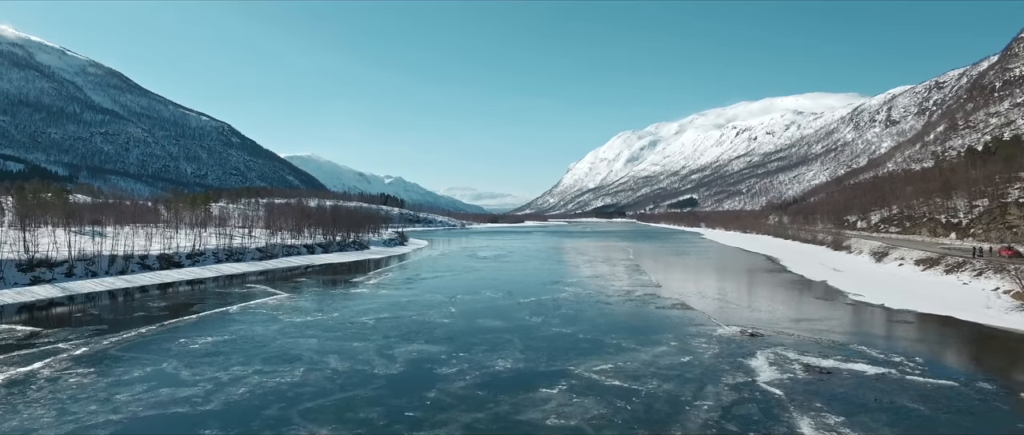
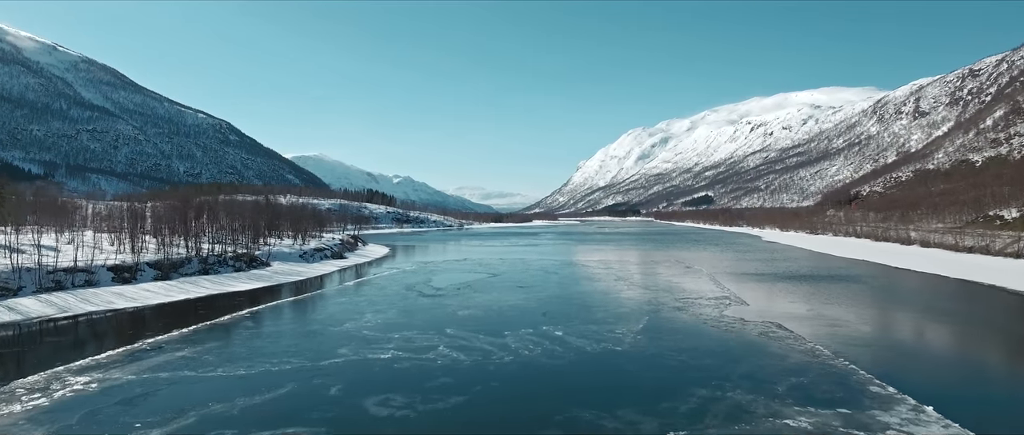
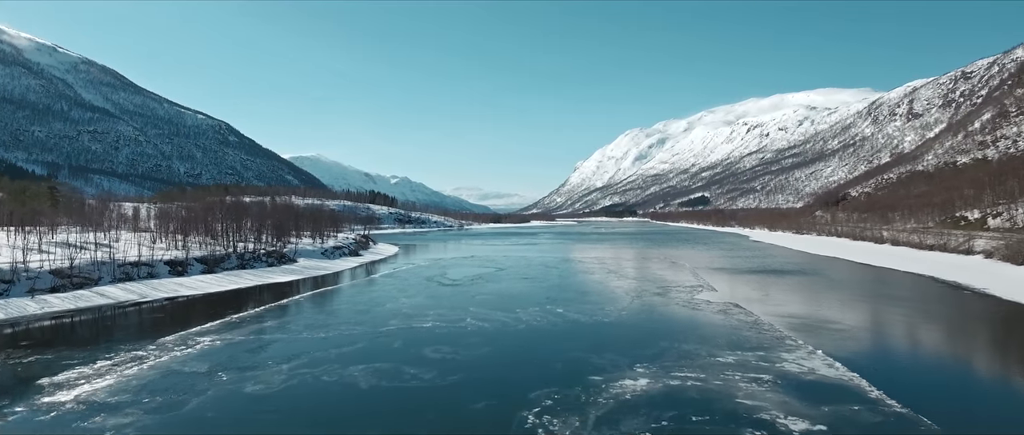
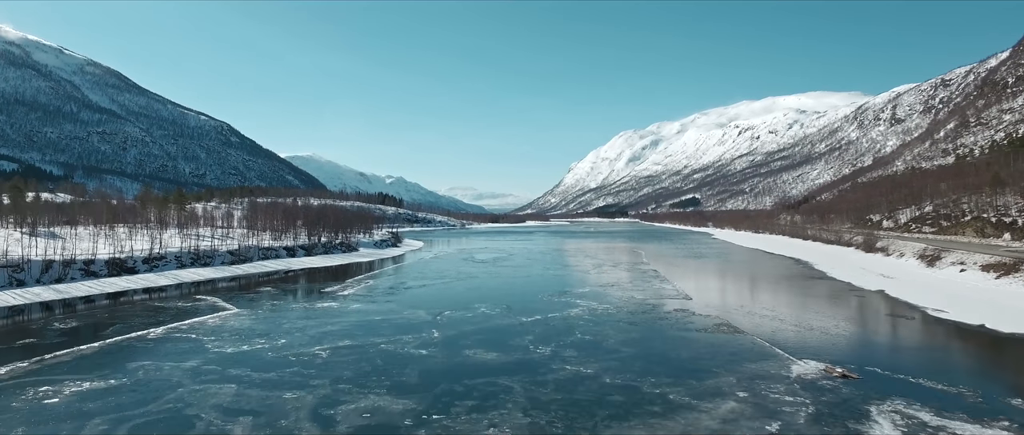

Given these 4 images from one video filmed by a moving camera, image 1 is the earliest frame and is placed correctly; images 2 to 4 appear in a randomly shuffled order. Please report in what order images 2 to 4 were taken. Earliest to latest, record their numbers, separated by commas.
4, 3, 2
